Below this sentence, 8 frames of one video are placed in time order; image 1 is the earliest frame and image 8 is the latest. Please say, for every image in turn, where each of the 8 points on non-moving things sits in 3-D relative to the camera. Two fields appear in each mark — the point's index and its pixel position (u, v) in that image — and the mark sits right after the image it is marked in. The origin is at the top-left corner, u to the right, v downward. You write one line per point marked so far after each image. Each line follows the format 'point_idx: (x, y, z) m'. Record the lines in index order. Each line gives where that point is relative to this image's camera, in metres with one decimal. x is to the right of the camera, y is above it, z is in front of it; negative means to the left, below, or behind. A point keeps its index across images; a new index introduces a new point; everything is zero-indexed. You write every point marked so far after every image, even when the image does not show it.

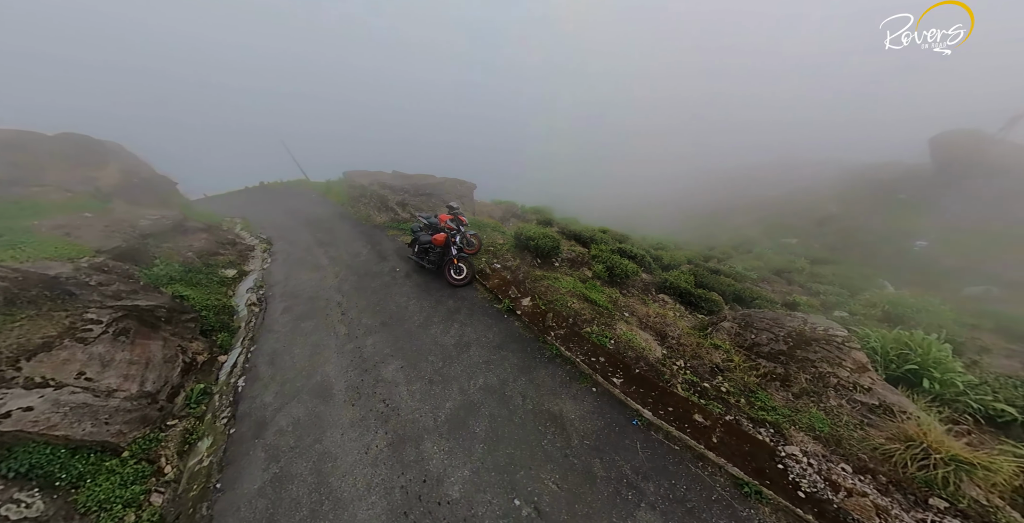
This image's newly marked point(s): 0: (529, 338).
0: (+0.3, -1.5, +5.5) m
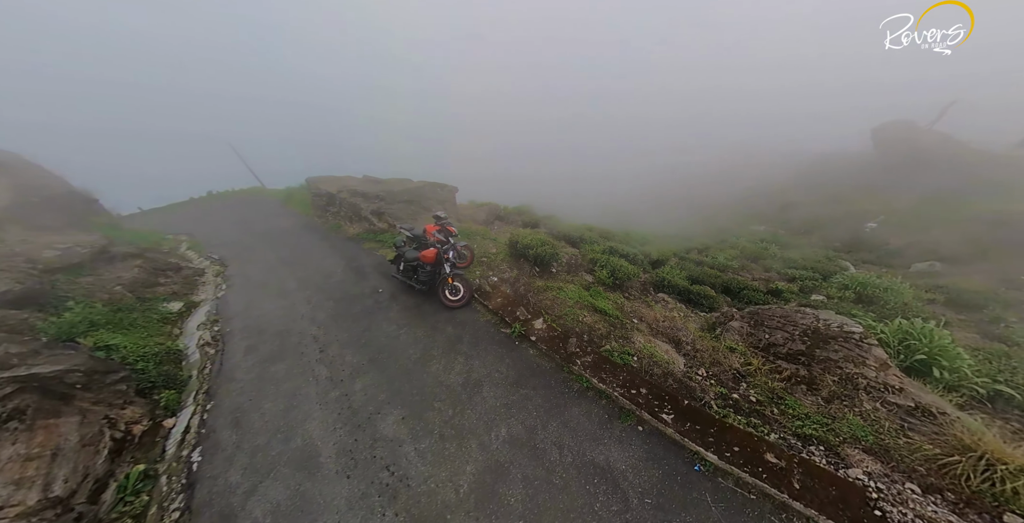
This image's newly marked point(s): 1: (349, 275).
0: (+0.6, -1.8, +4.8) m
1: (-4.1, -0.4, +7.6) m
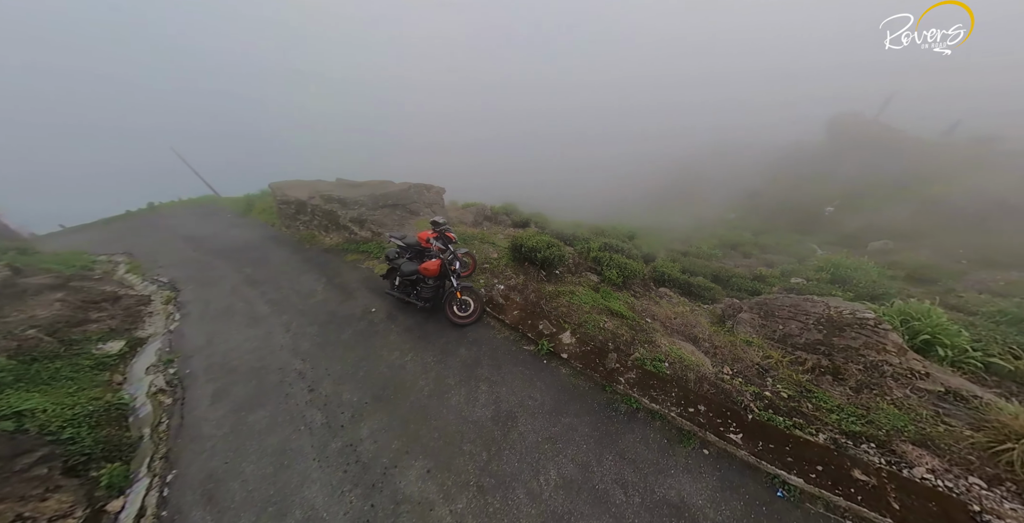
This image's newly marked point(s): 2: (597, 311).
0: (+1.1, -1.8, +4.3) m
1: (-3.9, -0.7, +6.6) m
2: (+1.9, -1.1, +6.5) m
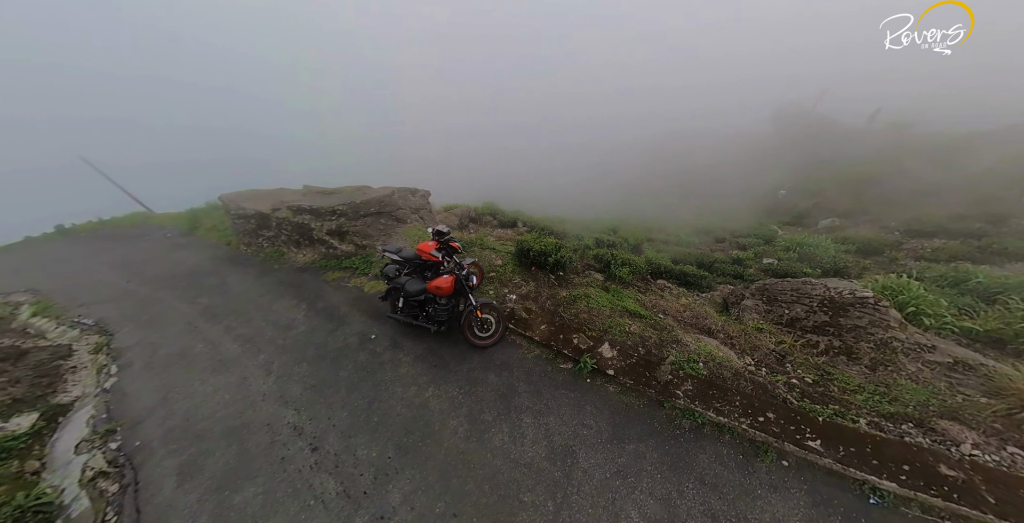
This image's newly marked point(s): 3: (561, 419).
0: (+1.7, -1.9, +3.9) m
1: (-3.6, -1.1, +5.7) m
2: (+2.2, -1.1, +6.2) m
3: (+0.6, -2.0, +3.8) m
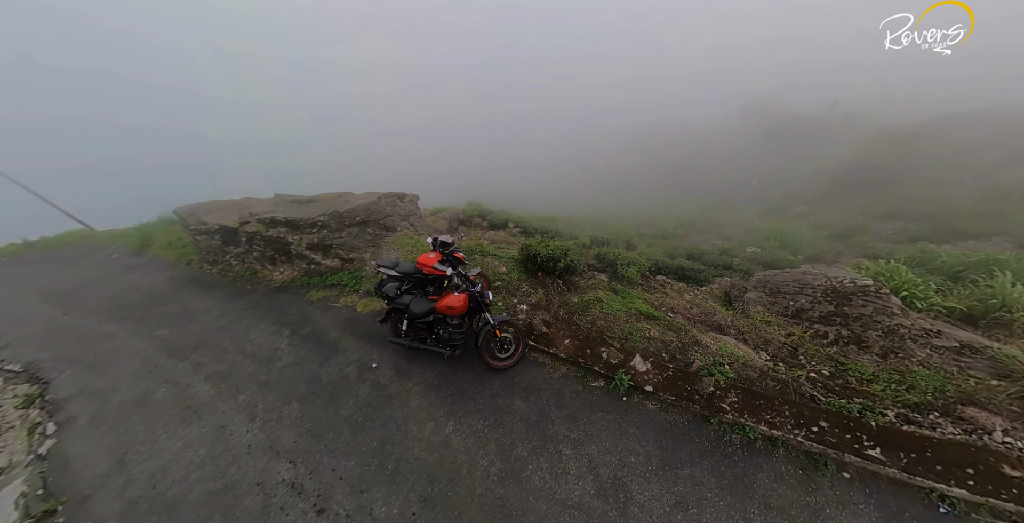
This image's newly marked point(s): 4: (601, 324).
0: (+2.1, -2.0, +3.6) m
1: (-3.3, -1.5, +5.0) m
2: (+2.4, -1.1, +5.9) m
3: (+1.0, -2.1, +3.4) m
4: (+1.6, -1.1, +5.4) m
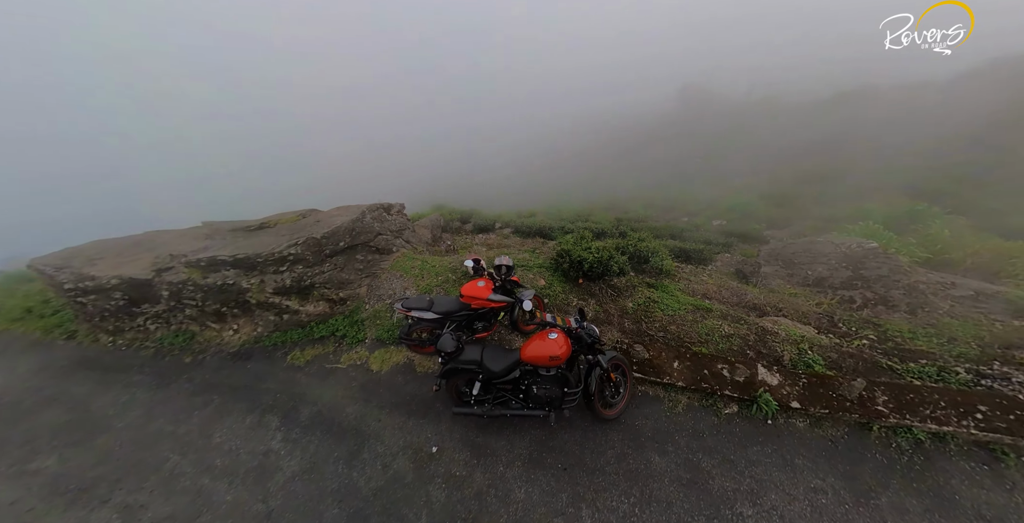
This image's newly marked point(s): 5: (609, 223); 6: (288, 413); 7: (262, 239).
0: (+3.5, -1.8, +3.0) m
1: (-2.1, -2.1, +3.4) m
2: (+3.2, -0.9, +5.3) m
3: (+2.5, -2.1, +2.7) m
4: (+2.5, -1.1, +4.8) m
5: (+4.0, +1.6, +12.9) m
6: (-2.9, -1.9, +3.8) m
7: (-4.5, +0.4, +5.4) m
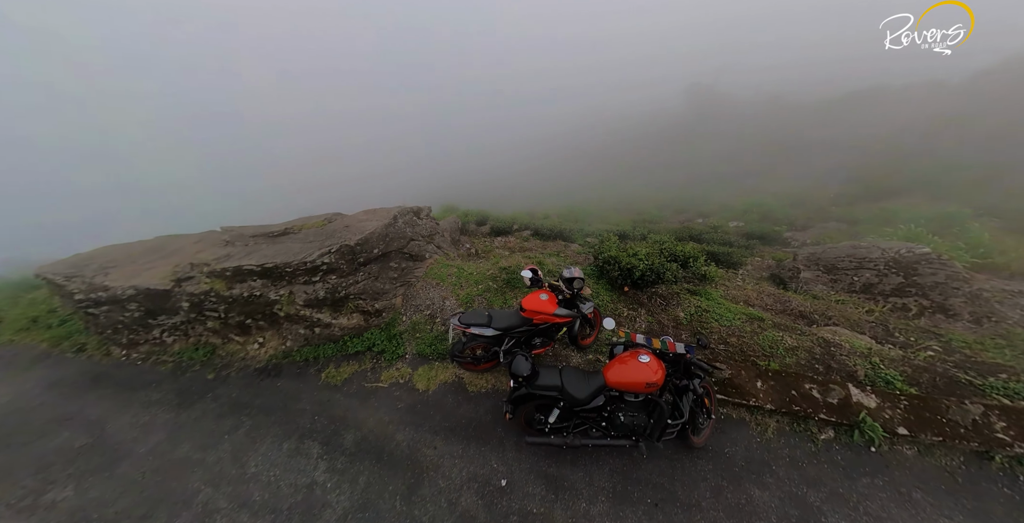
0: (+4.3, -1.9, +2.7) m
1: (-1.4, -2.2, +3.1) m
2: (+3.9, -1.1, +5.0) m
3: (+3.2, -2.2, +2.4) m
4: (+3.3, -1.2, +4.4) m
5: (+4.7, +1.5, +12.6) m
6: (-2.1, -2.0, +3.5) m
7: (-3.8, +0.3, +5.0) m
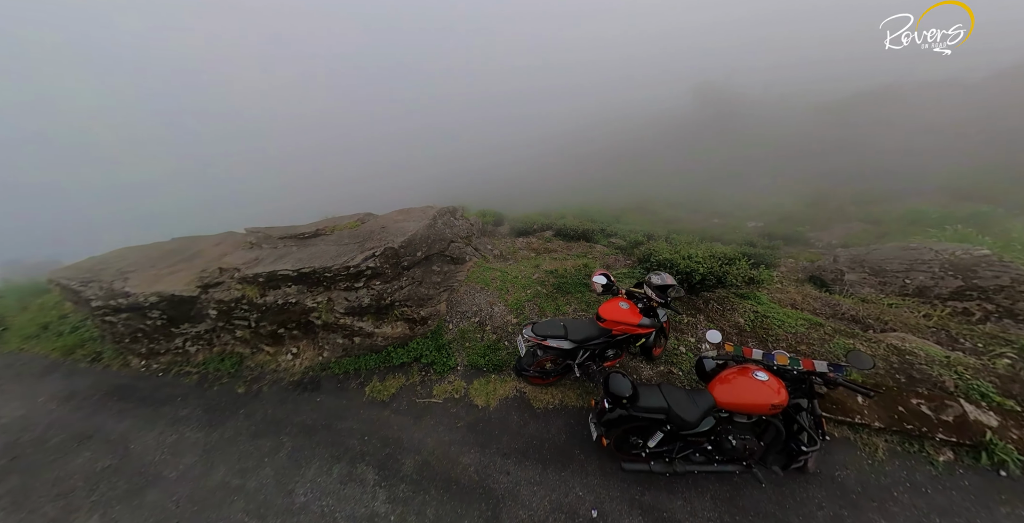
0: (+5.1, -2.0, +2.4) m
1: (-0.6, -2.3, +2.8) m
2: (+4.7, -1.1, +4.7) m
3: (+4.0, -2.3, +2.1) m
4: (+4.1, -1.2, +4.1) m
5: (+5.5, +1.4, +12.3) m
6: (-1.4, -2.1, +3.2) m
7: (-3.0, +0.2, +4.7) m
